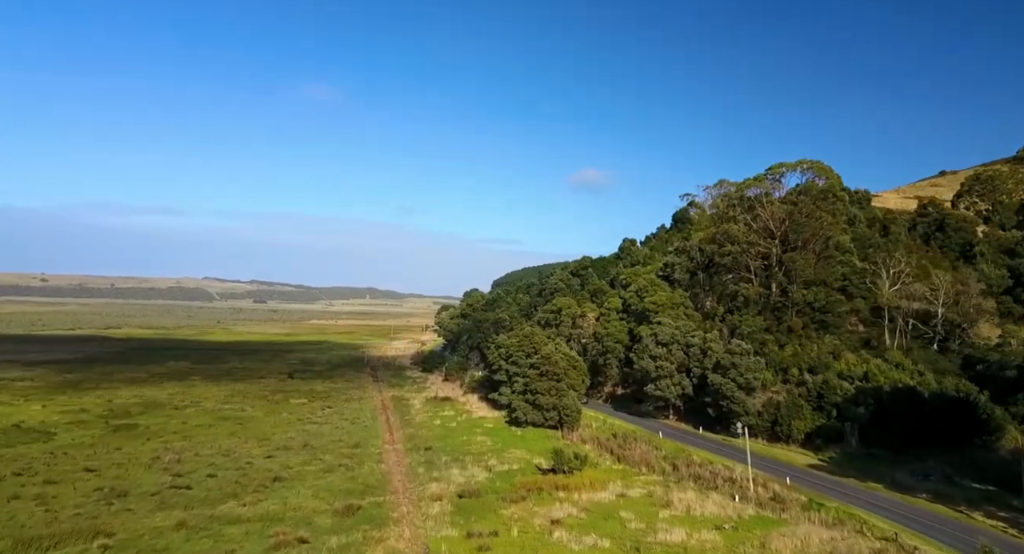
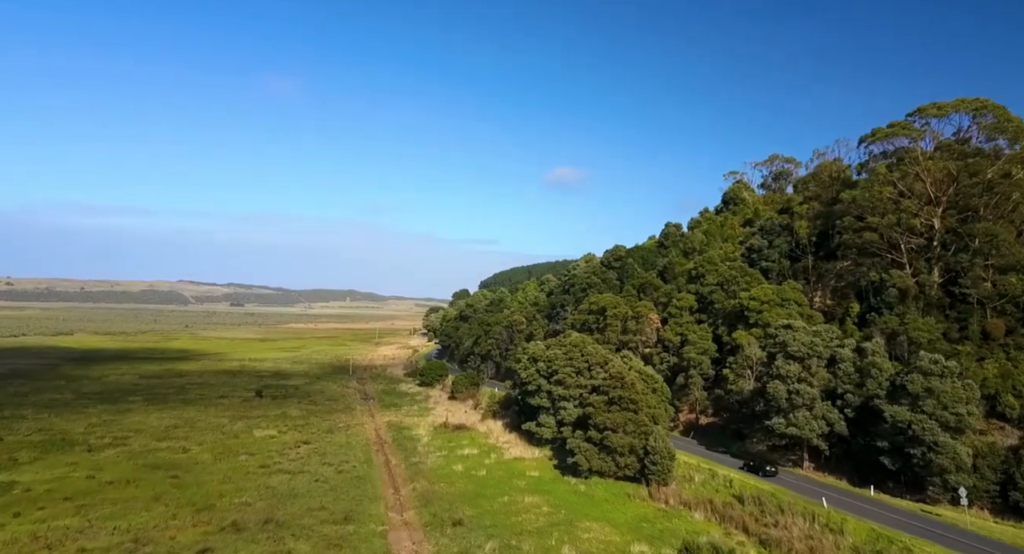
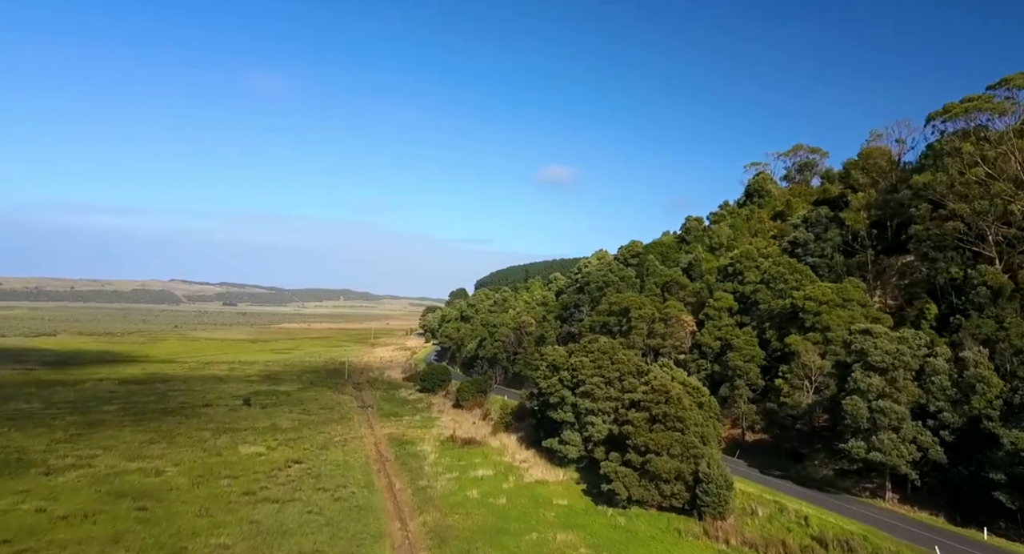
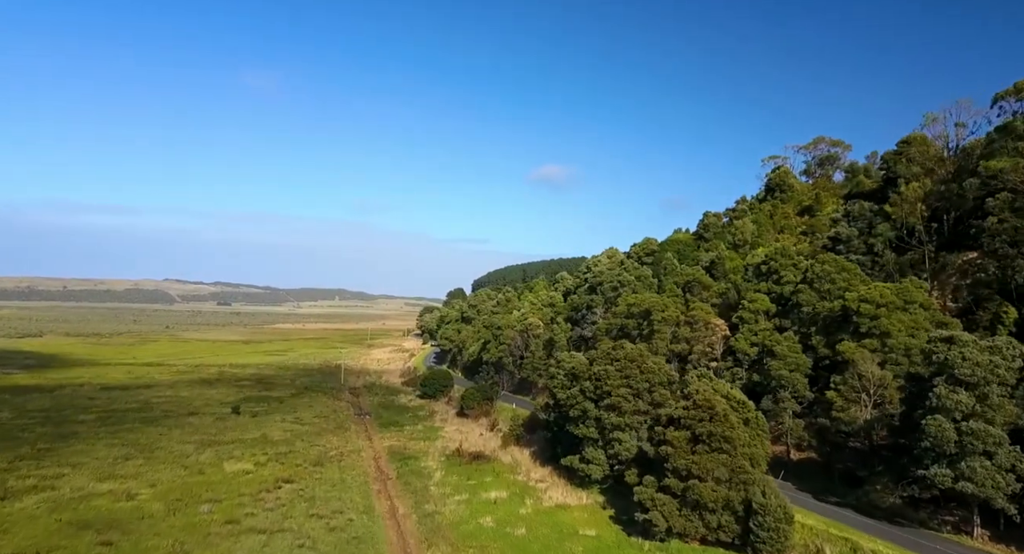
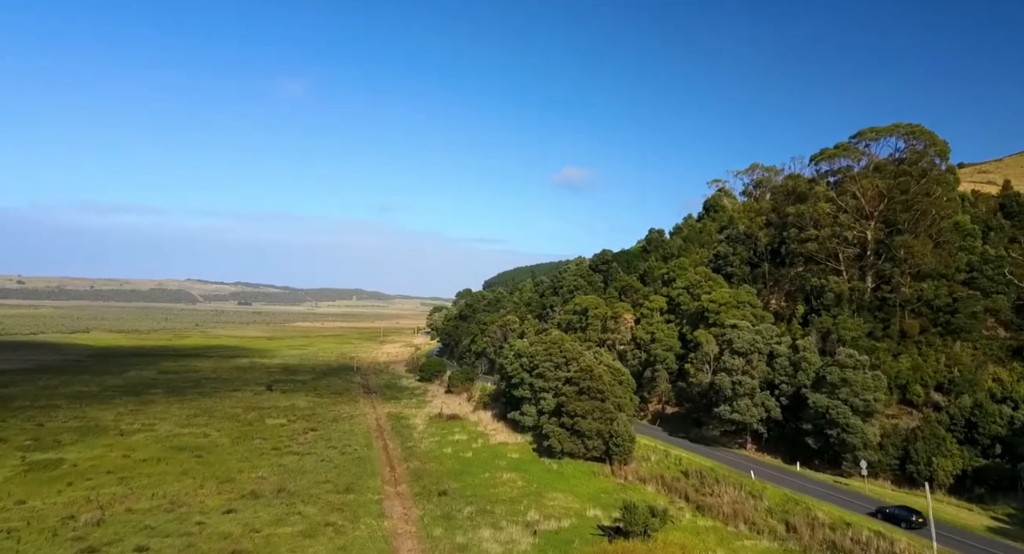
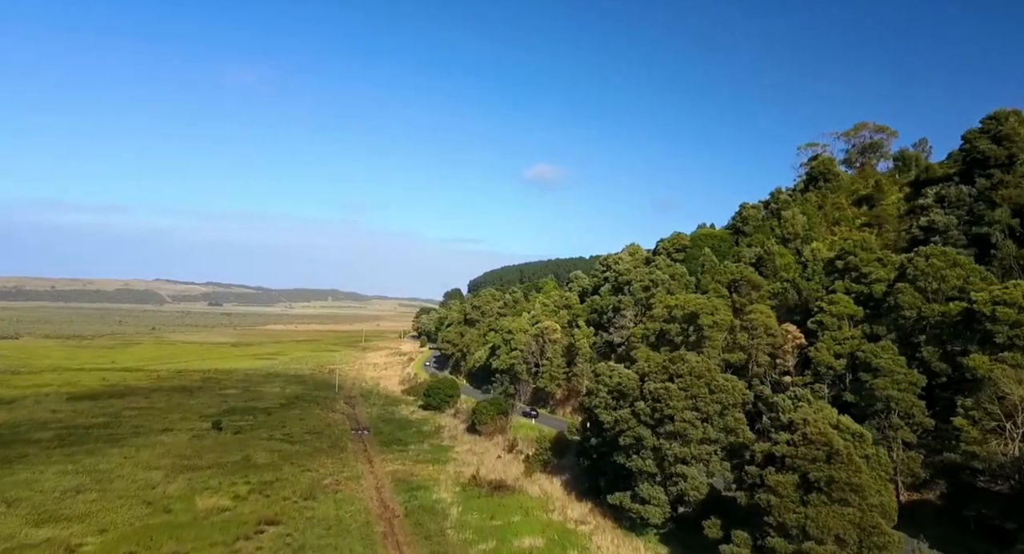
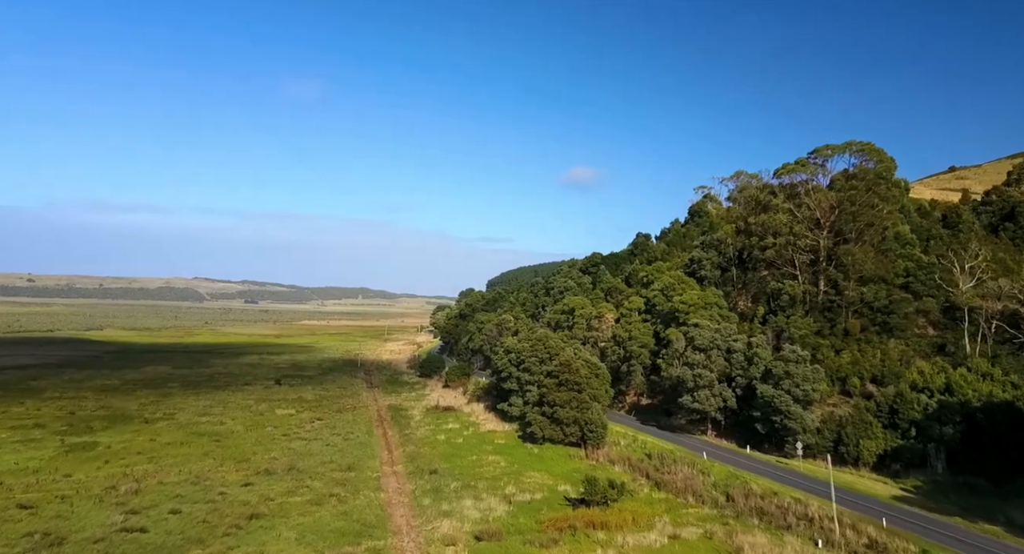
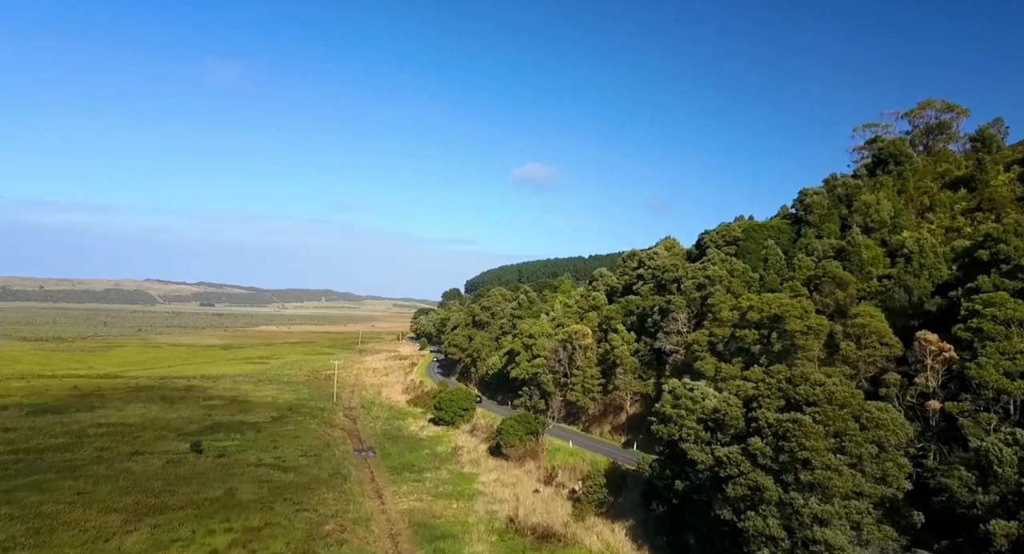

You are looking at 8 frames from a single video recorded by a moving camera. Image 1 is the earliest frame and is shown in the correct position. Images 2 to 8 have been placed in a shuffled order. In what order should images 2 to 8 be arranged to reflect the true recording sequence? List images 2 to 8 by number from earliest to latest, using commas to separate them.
7, 5, 2, 3, 4, 6, 8
